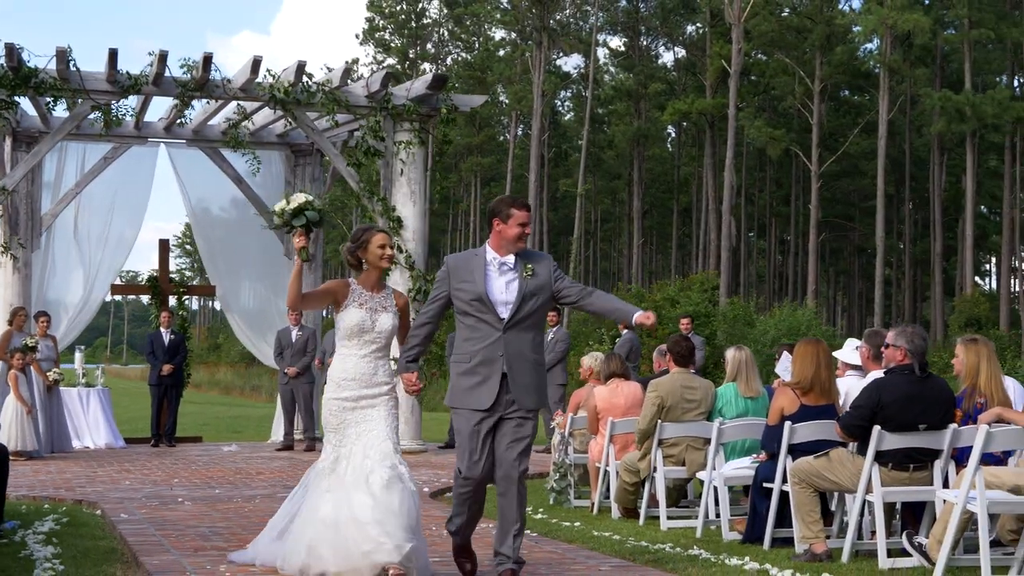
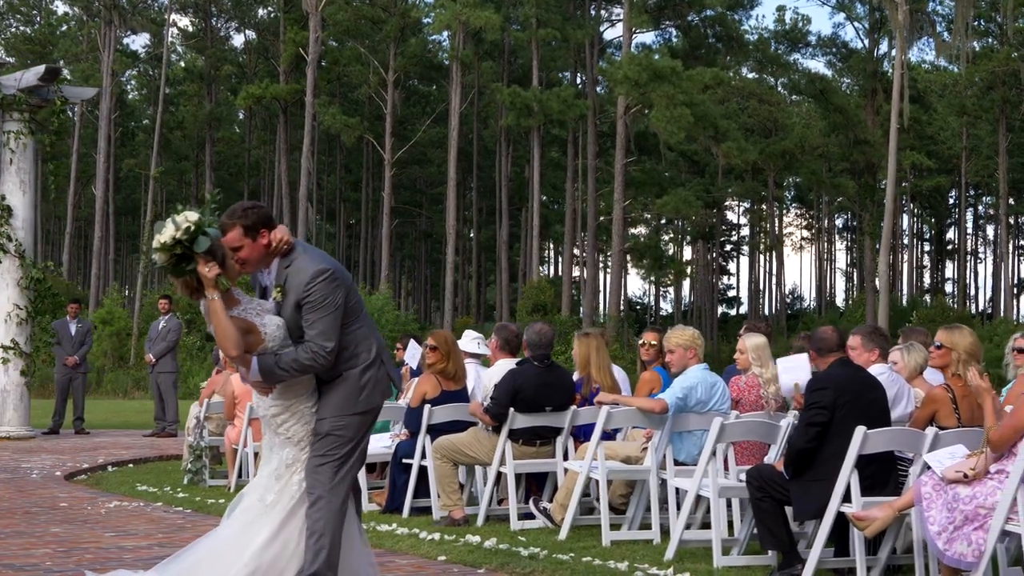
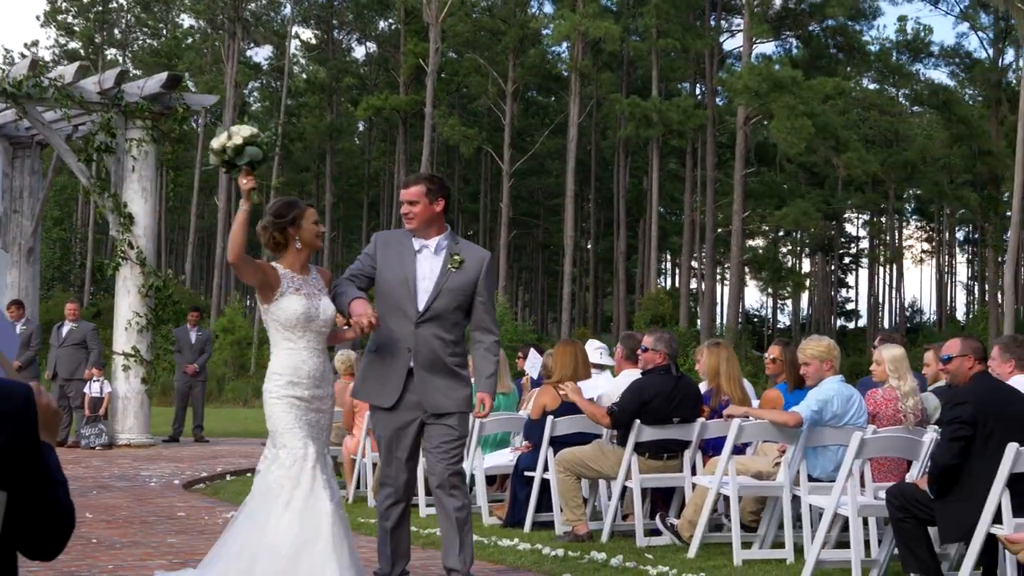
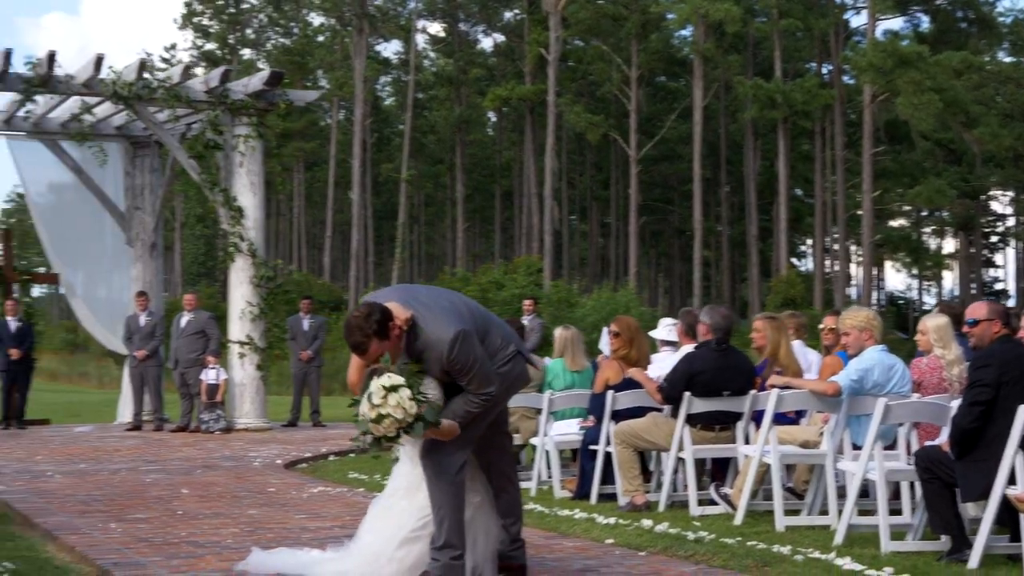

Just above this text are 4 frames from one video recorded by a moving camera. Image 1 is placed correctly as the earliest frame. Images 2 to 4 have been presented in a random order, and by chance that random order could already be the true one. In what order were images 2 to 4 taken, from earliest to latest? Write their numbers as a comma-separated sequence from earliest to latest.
3, 2, 4
